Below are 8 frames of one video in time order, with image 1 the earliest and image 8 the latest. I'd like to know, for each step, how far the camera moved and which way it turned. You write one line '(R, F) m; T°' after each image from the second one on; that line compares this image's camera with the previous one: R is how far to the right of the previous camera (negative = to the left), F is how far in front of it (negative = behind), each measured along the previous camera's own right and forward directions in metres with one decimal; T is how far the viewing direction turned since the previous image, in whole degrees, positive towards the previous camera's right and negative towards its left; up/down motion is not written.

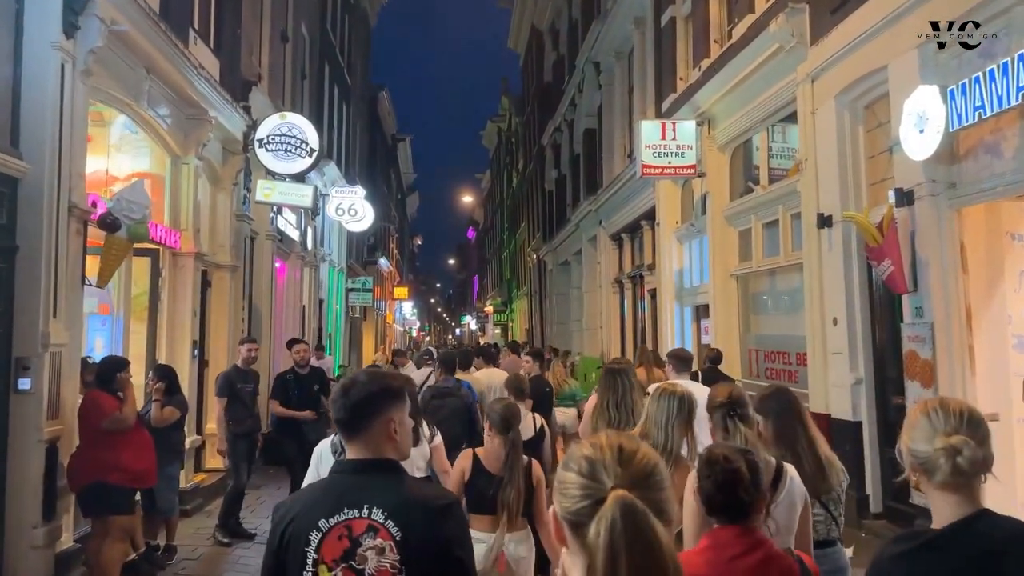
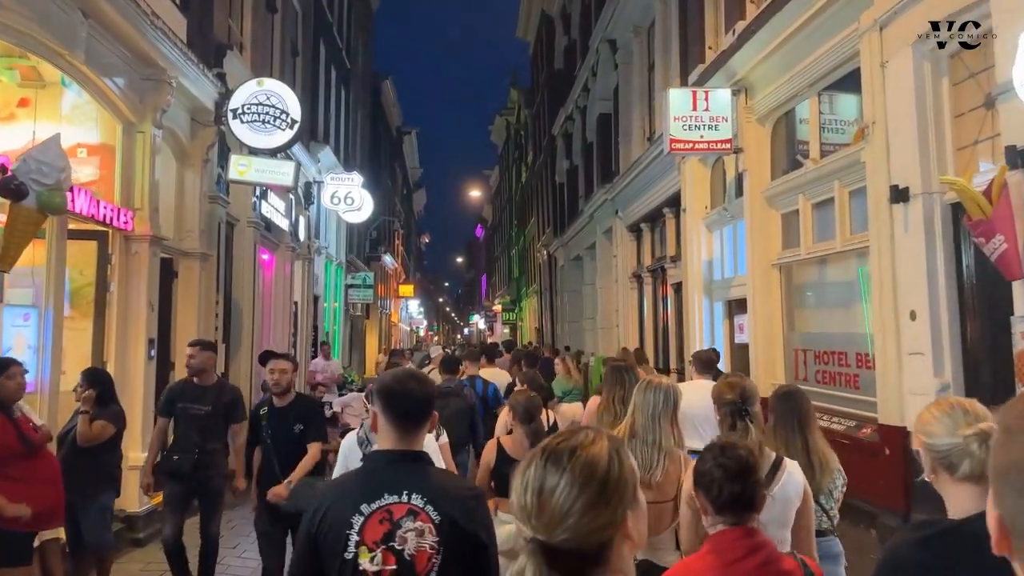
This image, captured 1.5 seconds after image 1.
(0.0, +1.2) m; -1°
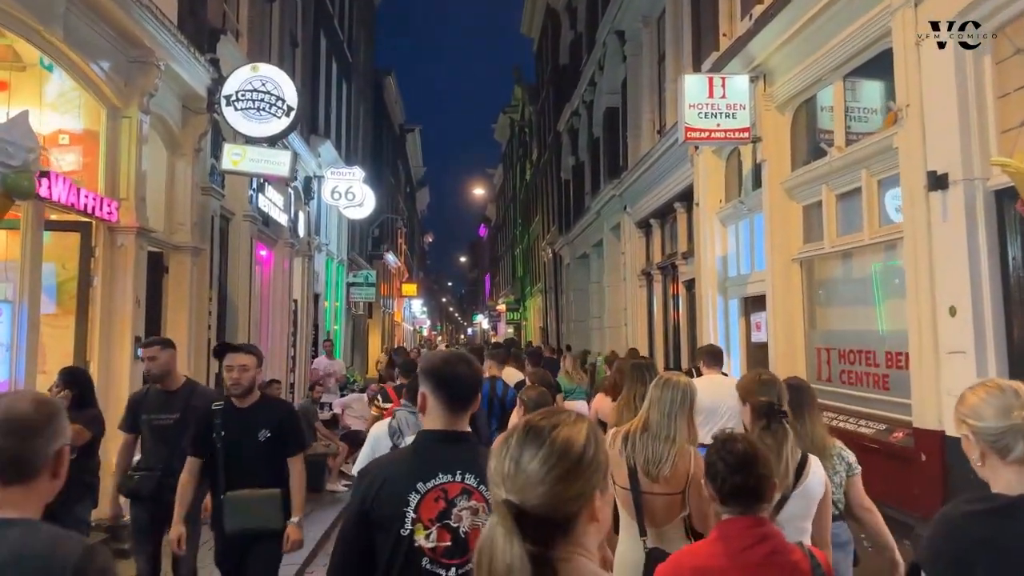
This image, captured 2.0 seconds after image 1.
(0.0, +0.4) m; 0°
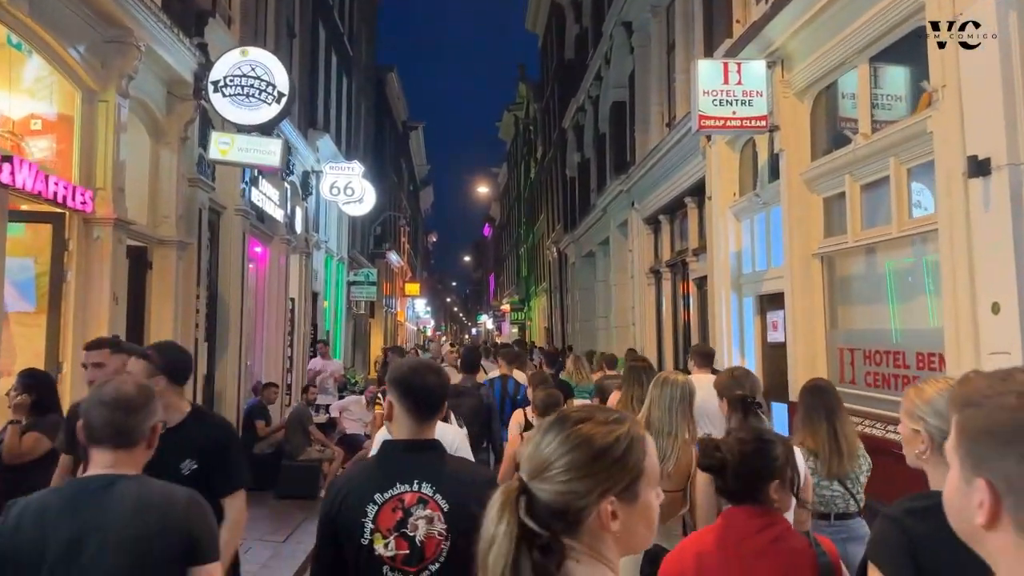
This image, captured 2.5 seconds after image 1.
(0.0, +0.4) m; 0°
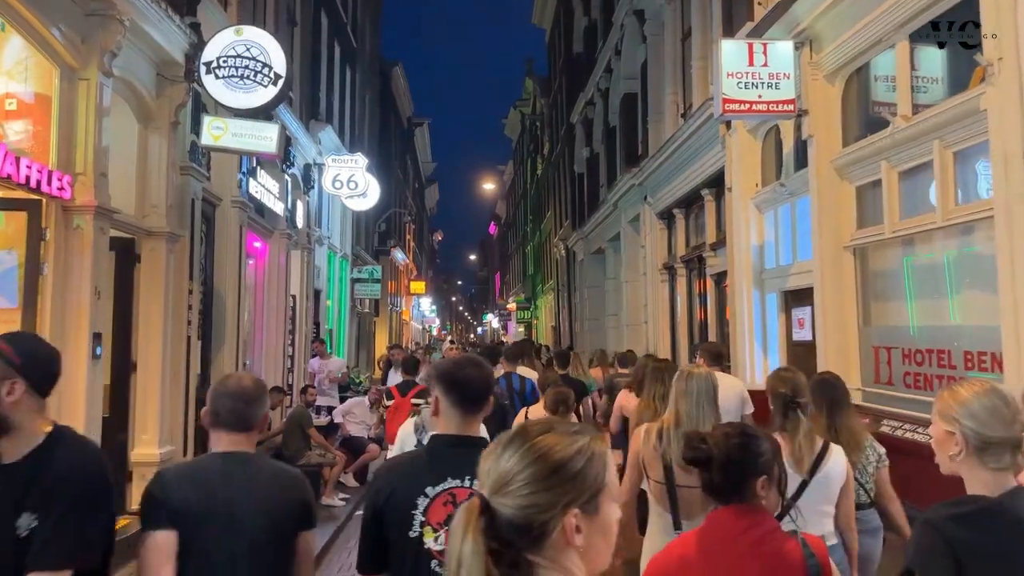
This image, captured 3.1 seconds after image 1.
(-0.1, +0.5) m; 0°
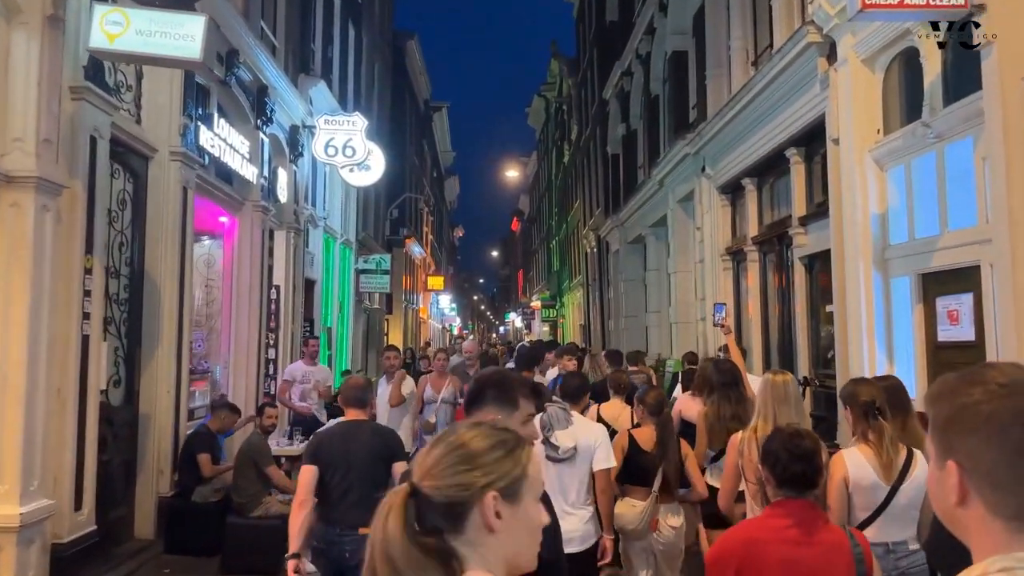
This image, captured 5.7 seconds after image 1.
(-0.1, +2.4) m; -2°
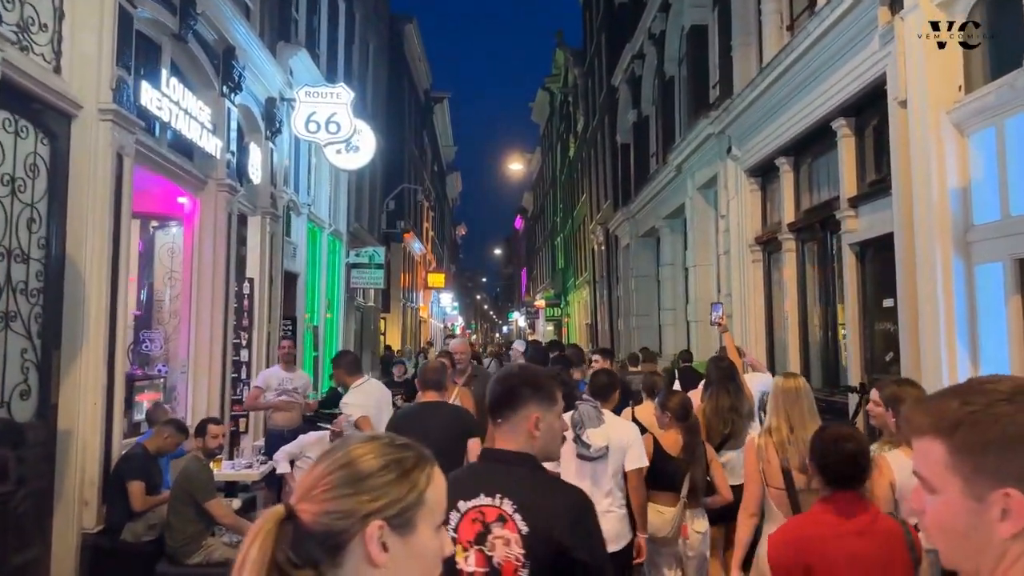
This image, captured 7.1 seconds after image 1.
(0.0, +1.2) m; 0°
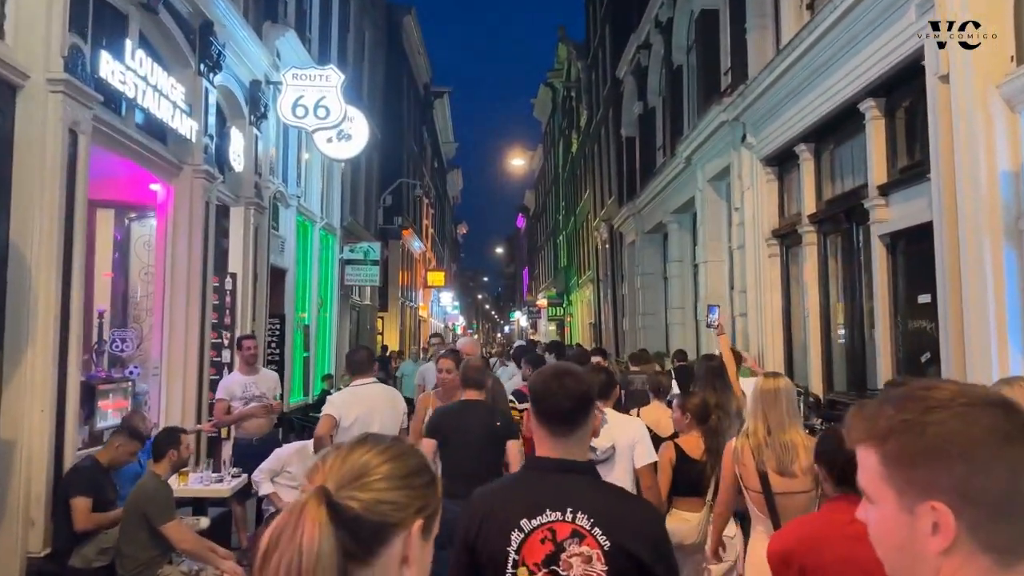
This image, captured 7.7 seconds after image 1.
(0.0, +0.6) m; 0°
